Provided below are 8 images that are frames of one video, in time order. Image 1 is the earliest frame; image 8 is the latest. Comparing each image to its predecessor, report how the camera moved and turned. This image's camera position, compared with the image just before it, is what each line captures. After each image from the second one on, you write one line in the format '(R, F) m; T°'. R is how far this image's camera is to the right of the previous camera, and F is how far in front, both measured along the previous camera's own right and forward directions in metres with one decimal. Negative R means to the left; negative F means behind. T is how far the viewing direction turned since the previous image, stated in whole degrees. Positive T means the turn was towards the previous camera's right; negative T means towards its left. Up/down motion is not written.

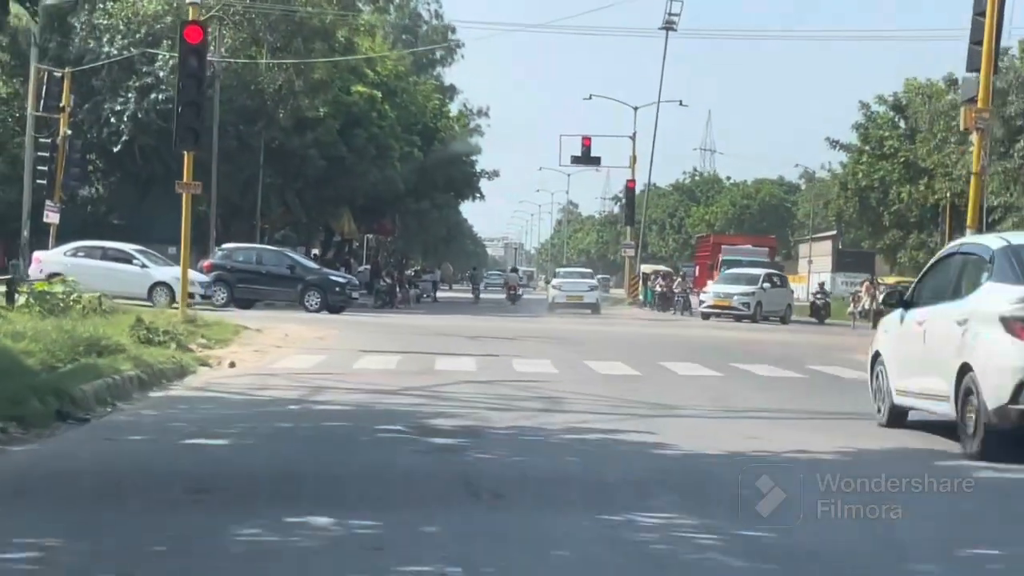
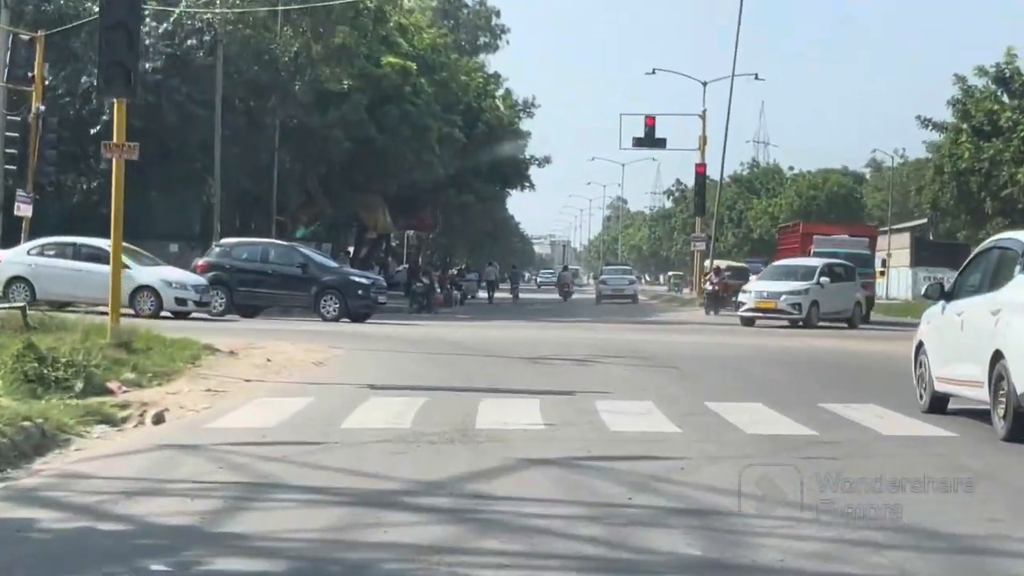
(-0.3, +6.9) m; -2°
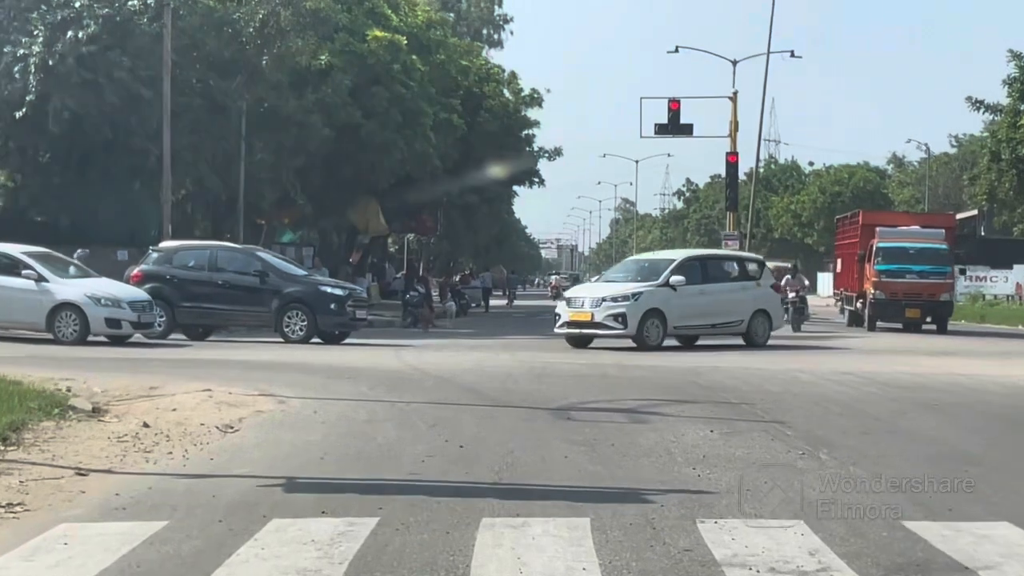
(-0.1, +6.2) m; 0°
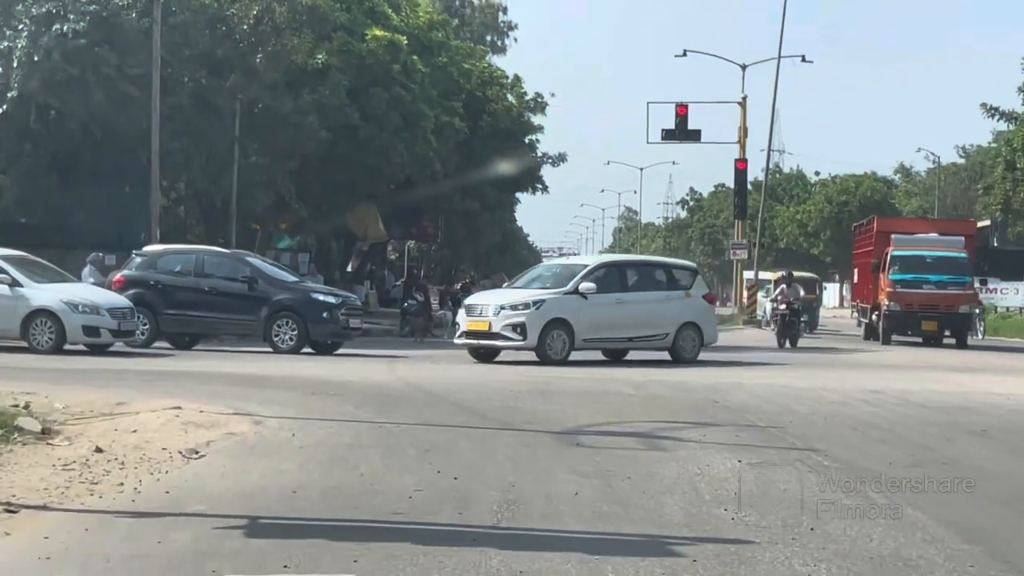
(0.0, +1.3) m; 0°
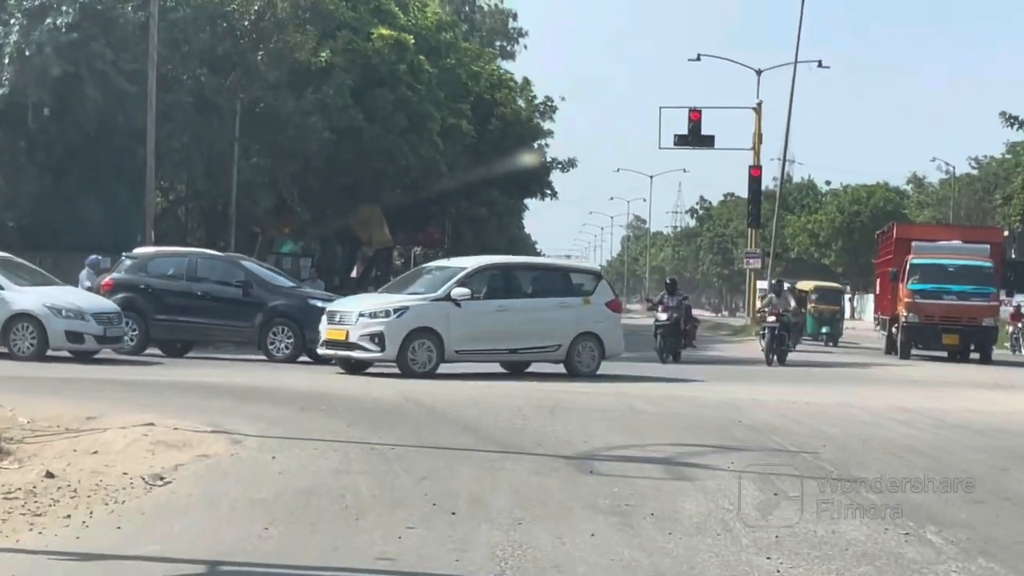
(0.0, +1.1) m; 0°
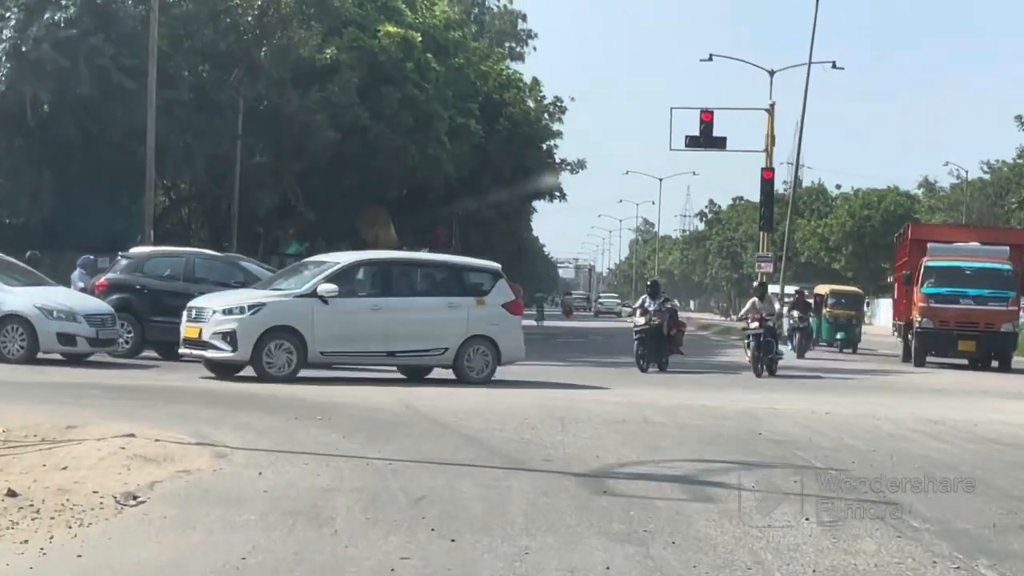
(0.0, +0.7) m; 0°
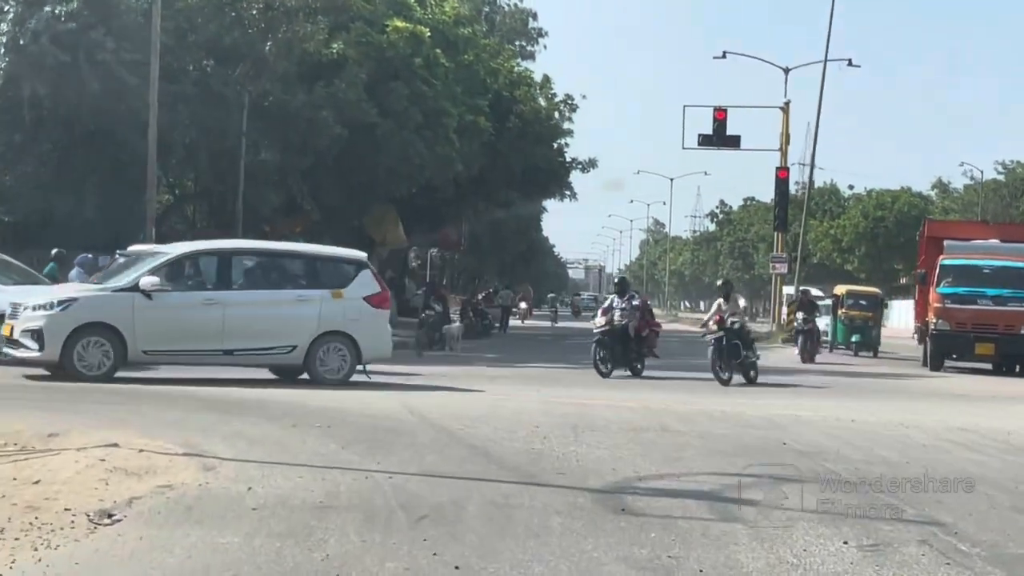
(0.0, +0.7) m; 0°
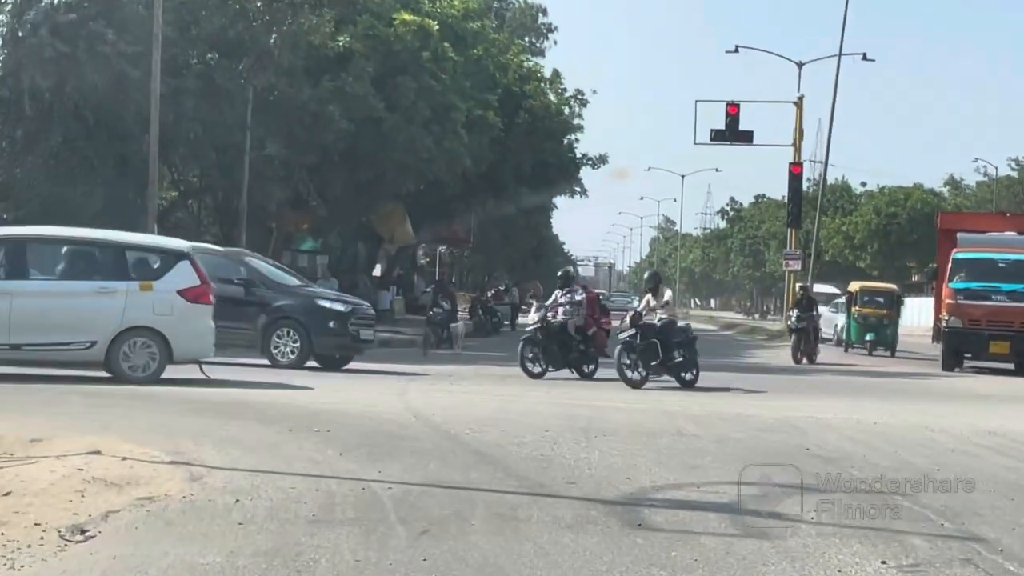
(0.0, +0.6) m; 0°
